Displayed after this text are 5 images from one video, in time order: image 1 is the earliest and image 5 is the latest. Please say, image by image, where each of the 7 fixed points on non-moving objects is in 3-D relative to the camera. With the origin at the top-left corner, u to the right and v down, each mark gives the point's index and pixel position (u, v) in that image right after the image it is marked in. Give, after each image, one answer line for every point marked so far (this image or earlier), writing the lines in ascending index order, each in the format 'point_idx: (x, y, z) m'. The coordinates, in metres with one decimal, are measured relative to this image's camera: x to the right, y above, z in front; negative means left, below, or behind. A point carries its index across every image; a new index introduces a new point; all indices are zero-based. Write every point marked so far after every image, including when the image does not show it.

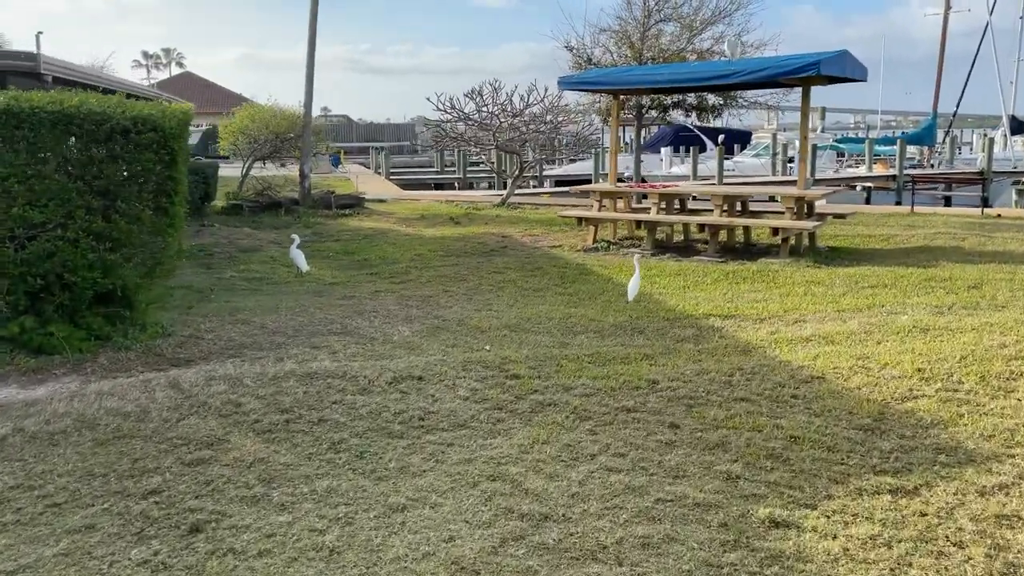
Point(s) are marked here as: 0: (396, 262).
0: (-1.3, +0.3, +9.2) m
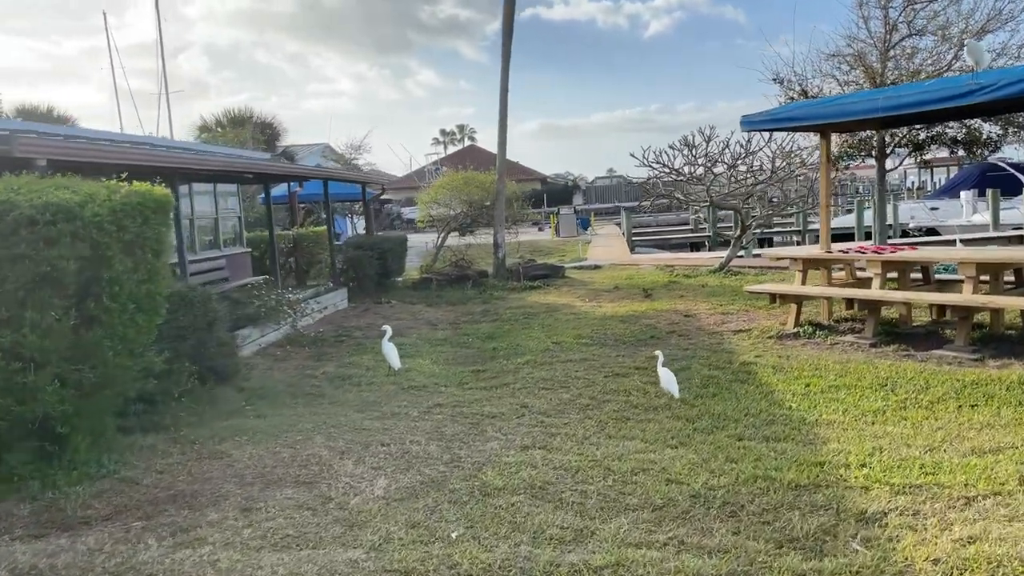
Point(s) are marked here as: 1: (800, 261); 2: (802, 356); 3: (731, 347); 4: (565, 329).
0: (+0.1, -0.6, +7.5) m
1: (+3.0, +0.3, +8.3) m
2: (+2.5, -0.6, +6.8) m
3: (+2.0, -0.5, +7.4) m
4: (+0.6, -0.5, +9.1) m
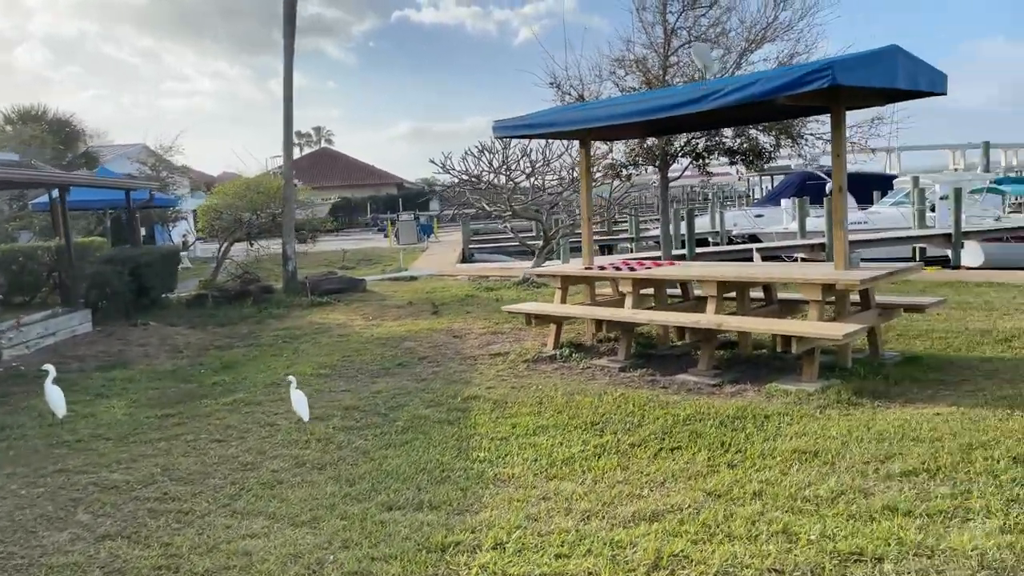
0: (-2.3, -0.9, +6.5) m
1: (+0.5, +0.1, +7.7) m
2: (+0.2, -0.8, +6.2) m
3: (-0.3, -0.7, +6.7) m
4: (-2.0, -0.7, +8.1) m
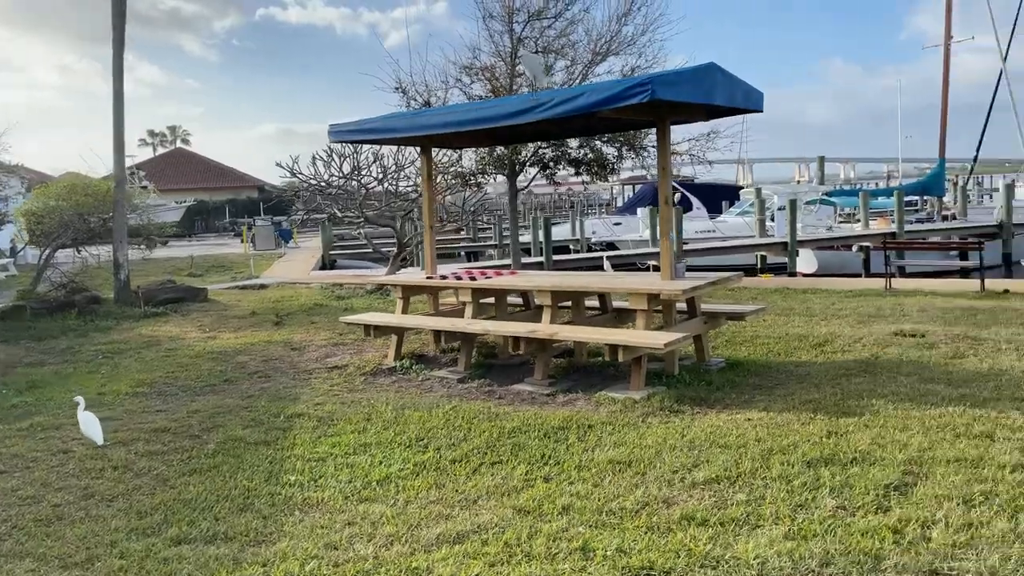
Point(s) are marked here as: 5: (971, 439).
0: (-3.5, -1.0, +5.9) m
1: (-1.0, 0.0, +7.6) m
2: (-1.1, -0.8, +6.0) m
3: (-1.7, -0.8, +6.4) m
4: (-3.5, -0.8, +7.6) m
5: (+2.3, -0.8, +4.1) m
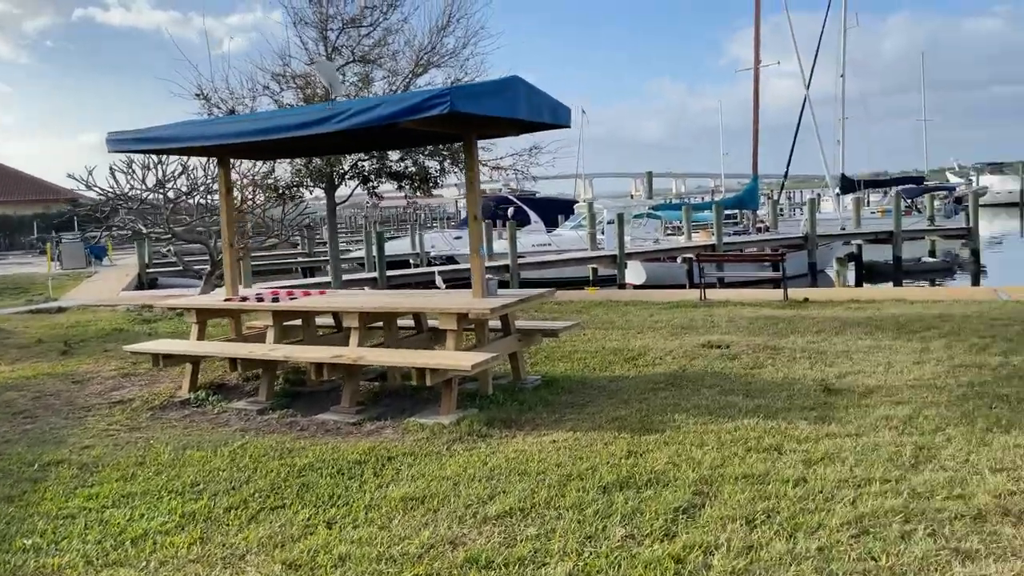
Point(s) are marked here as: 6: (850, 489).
0: (-4.8, -1.2, +4.9) m
1: (-2.7, -0.2, +6.9) m
2: (-2.4, -1.0, +5.4) m
3: (-3.1, -1.0, +5.7) m
4: (-5.1, -1.0, +6.5) m
5: (+1.3, -0.8, +4.1) m
6: (+1.5, -0.9, +3.5) m
